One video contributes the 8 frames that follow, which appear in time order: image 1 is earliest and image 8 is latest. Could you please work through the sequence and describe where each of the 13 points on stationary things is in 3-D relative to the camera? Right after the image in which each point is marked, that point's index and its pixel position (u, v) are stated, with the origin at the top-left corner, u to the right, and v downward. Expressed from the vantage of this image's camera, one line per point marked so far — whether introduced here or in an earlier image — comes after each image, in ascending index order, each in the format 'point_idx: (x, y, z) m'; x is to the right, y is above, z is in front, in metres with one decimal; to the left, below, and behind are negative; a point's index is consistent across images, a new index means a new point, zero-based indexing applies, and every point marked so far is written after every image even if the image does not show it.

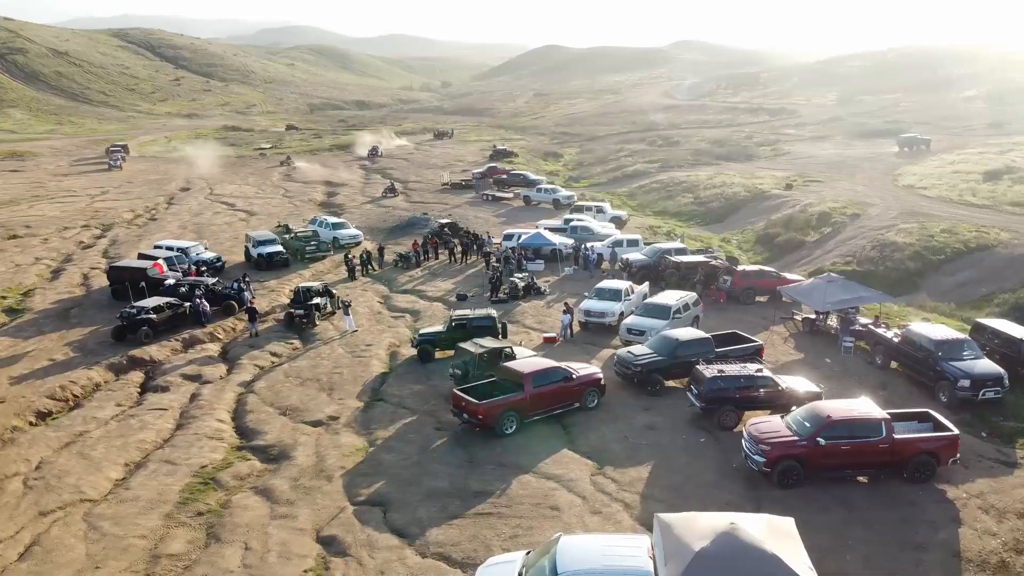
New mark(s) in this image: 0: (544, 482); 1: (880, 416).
0: (+0.7, -4.0, +16.8) m
1: (+7.3, -2.5, +16.4) m
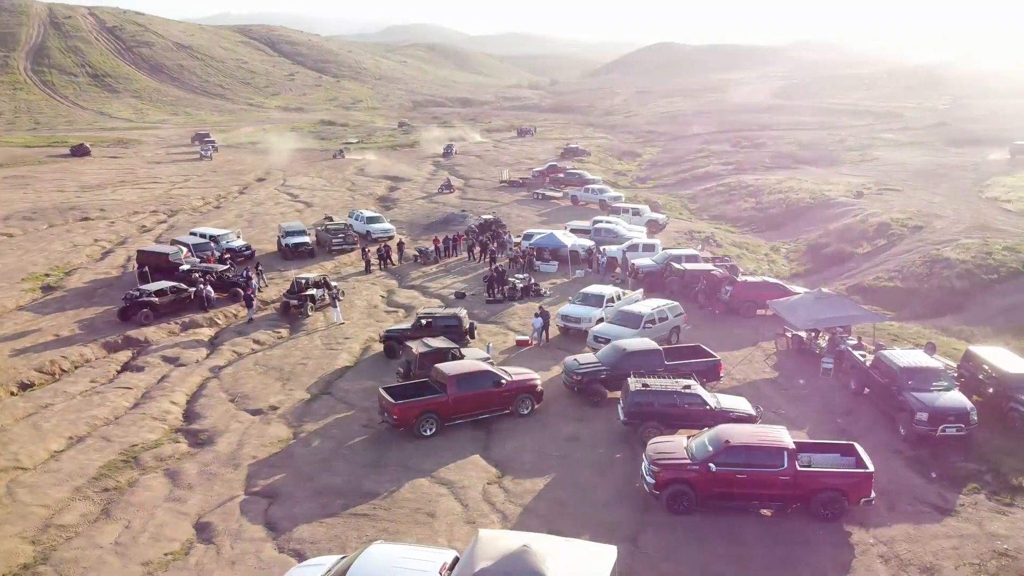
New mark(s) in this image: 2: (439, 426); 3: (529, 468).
0: (-1.6, -4.0, +16.5) m
1: (+5.1, -2.9, +15.1) m
2: (-1.6, -3.2, +18.6) m
3: (+0.4, -3.8, +17.3) m
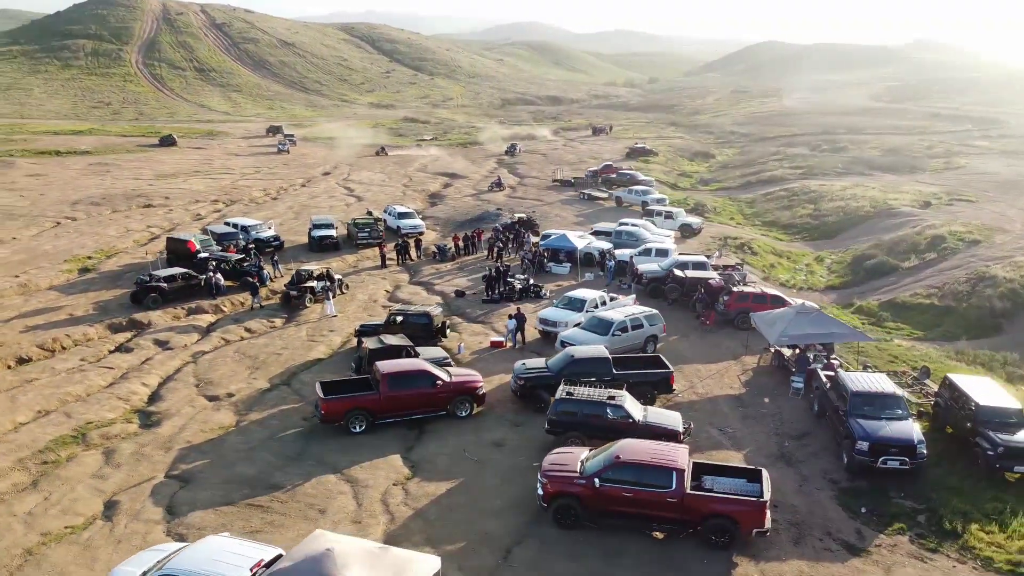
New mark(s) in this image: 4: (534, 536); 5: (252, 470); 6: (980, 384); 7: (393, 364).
0: (-3.5, -4.0, +16.5) m
1: (+2.9, -3.1, +14.3) m
2: (-3.3, -3.1, +18.6) m
3: (-1.5, -3.8, +17.1) m
4: (+0.4, -4.5, +14.7) m
5: (-5.4, -3.8, +17.1) m
6: (+10.6, -2.2, +18.4) m
7: (-2.8, -1.8, +19.3) m
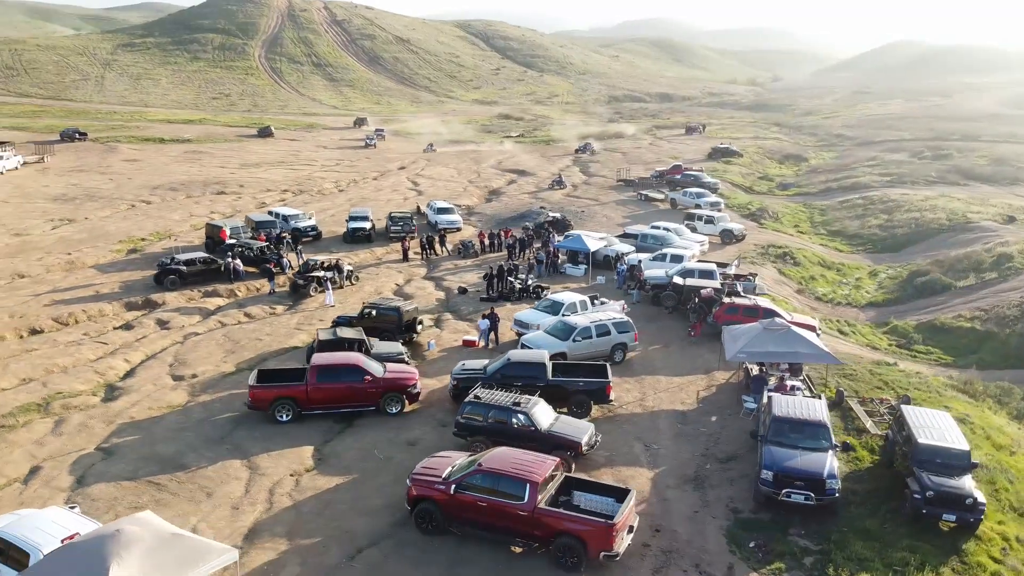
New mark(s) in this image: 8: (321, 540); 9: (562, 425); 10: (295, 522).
0: (-5.7, -3.8, +17.0) m
1: (+0.4, -3.2, +13.8) m
2: (-5.0, -2.9, +19.0) m
3: (-3.6, -3.7, +17.2) m
4: (-2.1, -4.5, +14.5) m
5: (-7.5, -3.5, +17.8) m
6: (+8.6, -2.7, +16.7) m
7: (-4.4, -1.7, +19.6) m
8: (-3.4, -4.4, +14.4) m
9: (+1.1, -2.9, +16.9) m
10: (-4.0, -4.3, +15.0) m
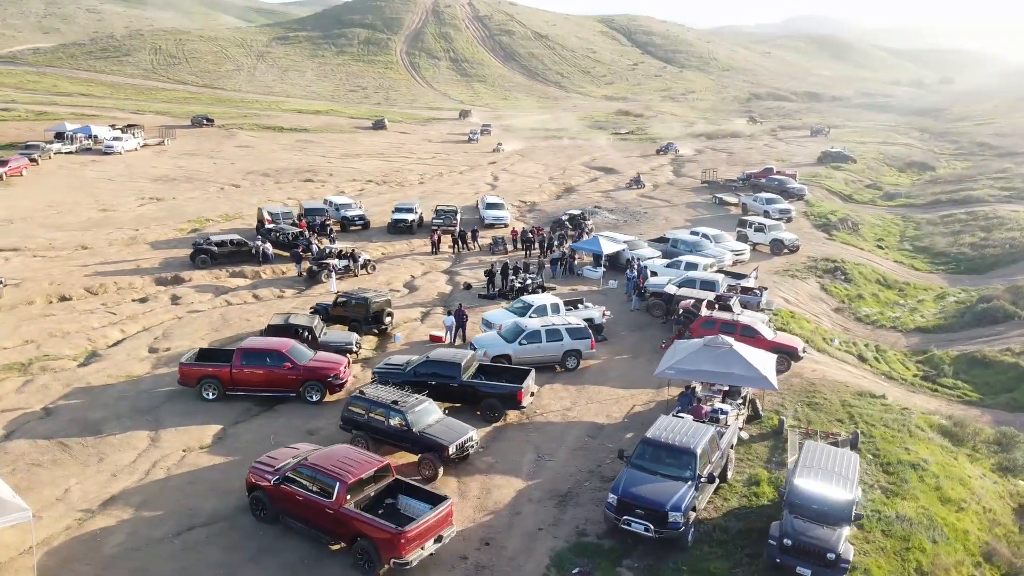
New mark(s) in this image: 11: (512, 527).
0: (-8.1, -3.3, +17.9) m
1: (-2.7, -3.2, +13.7) m
2: (-7.1, -2.5, +19.8) m
3: (-6.0, -3.4, +17.8) m
4: (-5.1, -4.2, +14.9) m
5: (-9.7, -3.0, +19.2) m
6: (+5.9, -3.2, +15.0) m
7: (-6.3, -1.3, +20.2) m
8: (-6.4, -4.2, +15.0) m
9: (-1.5, -2.8, +16.7) m
10: (-6.9, -4.0, +15.7) m
11: (0.0, -4.3, +14.7) m
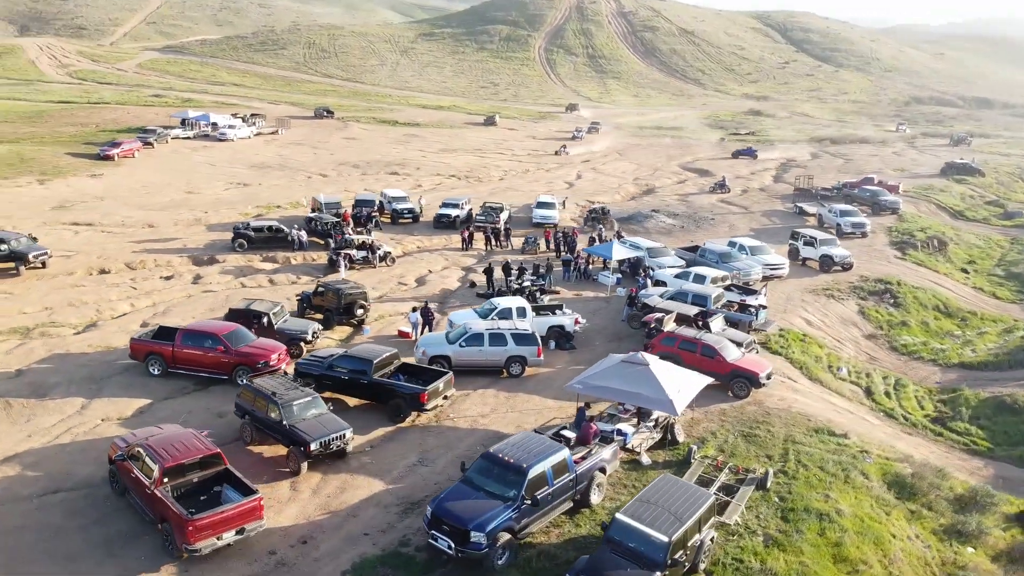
0: (-10.4, -2.8, +19.3) m
1: (-5.9, -3.0, +14.1) m
2: (-8.9, -2.1, +21.0) m
3: (-8.4, -3.0, +18.8) m
4: (-8.1, -3.9, +15.8) m
5: (-11.7, -2.4, +20.8) m
6: (+2.8, -3.5, +13.7) m
7: (-8.0, -0.9, +21.2) m
8: (-9.3, -3.7, +16.1) m
9: (-4.1, -2.7, +16.8) m
10: (-9.6, -3.5, +16.9) m
11: (-3.1, -4.3, +14.6) m
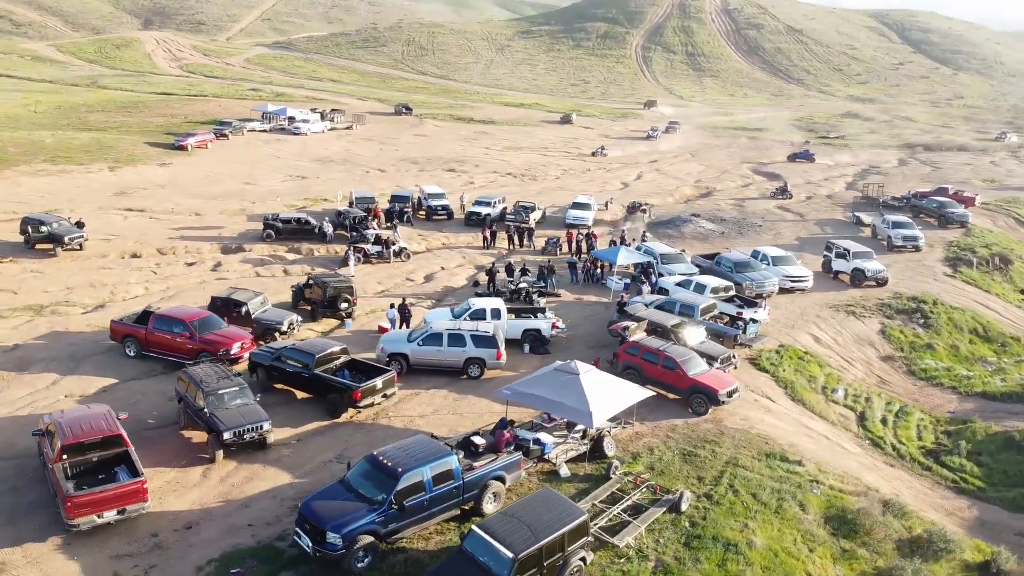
0: (-11.7, -2.3, +20.5) m
1: (-8.0, -2.7, +14.8) m
2: (-10.0, -1.7, +22.0) m
3: (-9.8, -2.7, +19.7) m
4: (-10.0, -3.5, +16.7) m
5: (-12.8, -1.9, +22.2) m
6: (+0.5, -3.7, +13.2) m
7: (-9.0, -0.6, +22.1) m
8: (-11.1, -3.3, +17.2) m
9: (-5.8, -2.6, +17.2) m
10: (-11.3, -3.1, +18.0) m
11: (-5.2, -4.2, +14.9) m
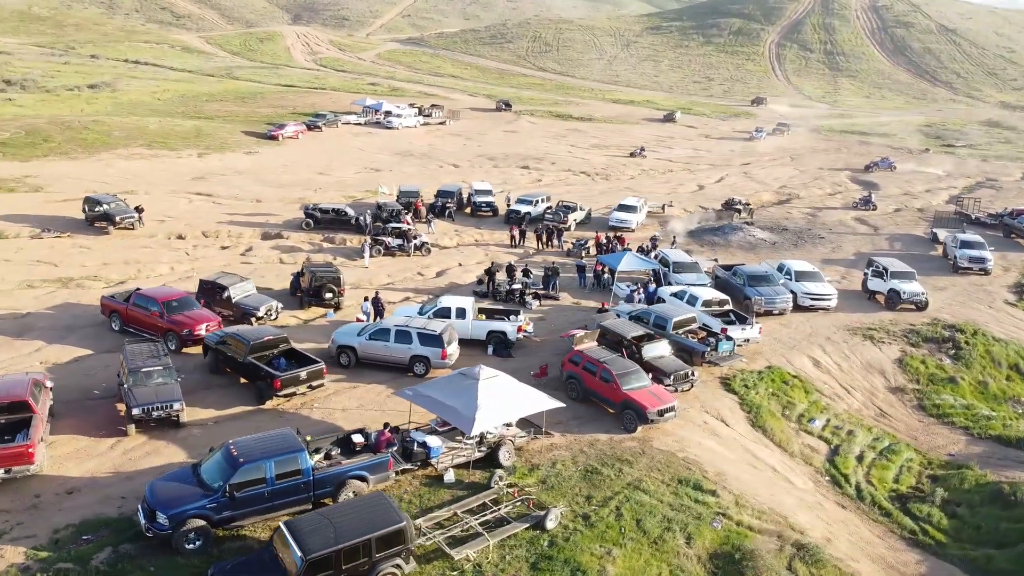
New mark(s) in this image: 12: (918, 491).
0: (-13.1, -1.6, +22.4) m
1: (-10.5, -2.3, +16.1) m
2: (-11.2, -1.1, +23.5) m
3: (-11.4, -2.1, +21.3) m
4: (-12.1, -2.9, +18.4) m
5: (-13.8, -1.1, +24.2) m
6: (-2.4, -3.7, +13.1) m
7: (-10.1, 0.0, +23.4) m
8: (-13.2, -2.7, +19.0) m
9: (-7.9, -2.2, +18.1) m
10: (-13.2, -2.4, +19.9) m
11: (-7.8, -3.9, +15.8) m
12: (+9.9, -4.9, +19.7) m
